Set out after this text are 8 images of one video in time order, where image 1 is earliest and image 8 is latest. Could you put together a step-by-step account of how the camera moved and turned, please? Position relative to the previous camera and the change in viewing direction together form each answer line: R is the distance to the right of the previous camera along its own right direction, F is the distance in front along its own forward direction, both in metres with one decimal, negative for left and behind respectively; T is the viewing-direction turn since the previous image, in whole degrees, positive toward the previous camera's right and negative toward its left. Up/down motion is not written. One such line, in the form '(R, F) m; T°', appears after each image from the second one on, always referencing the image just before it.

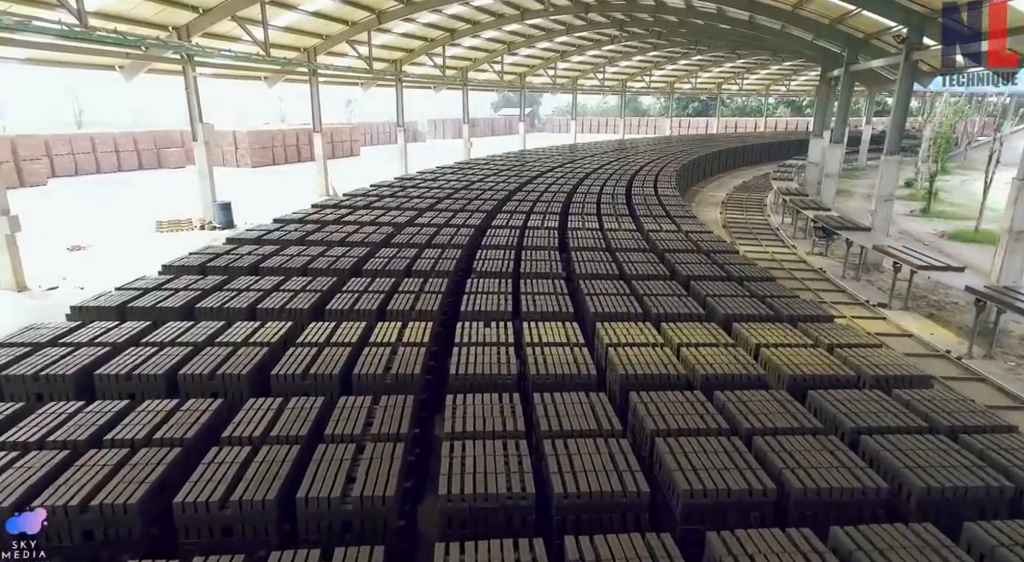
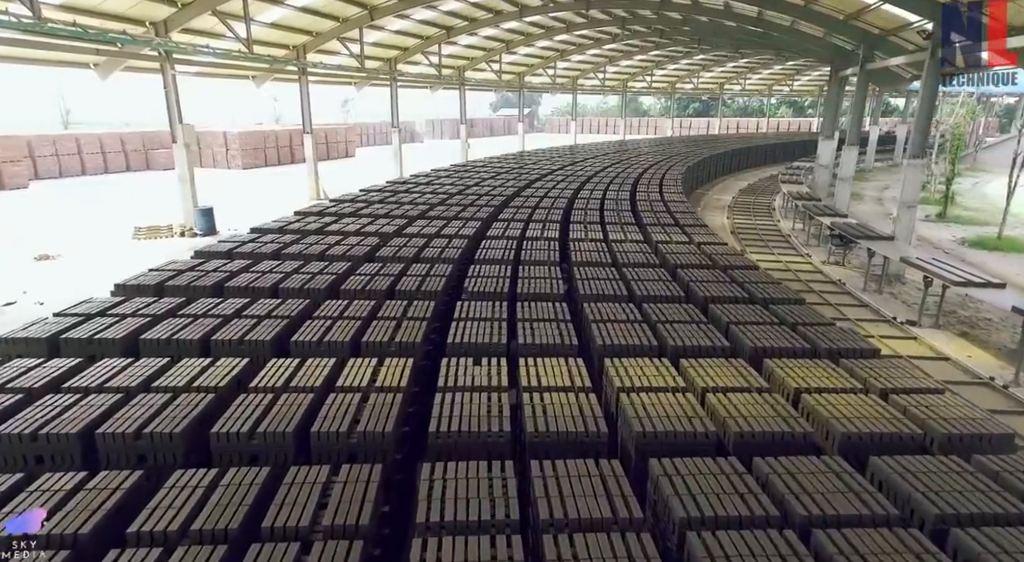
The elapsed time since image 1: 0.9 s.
(+0.1, +1.2) m; 0°
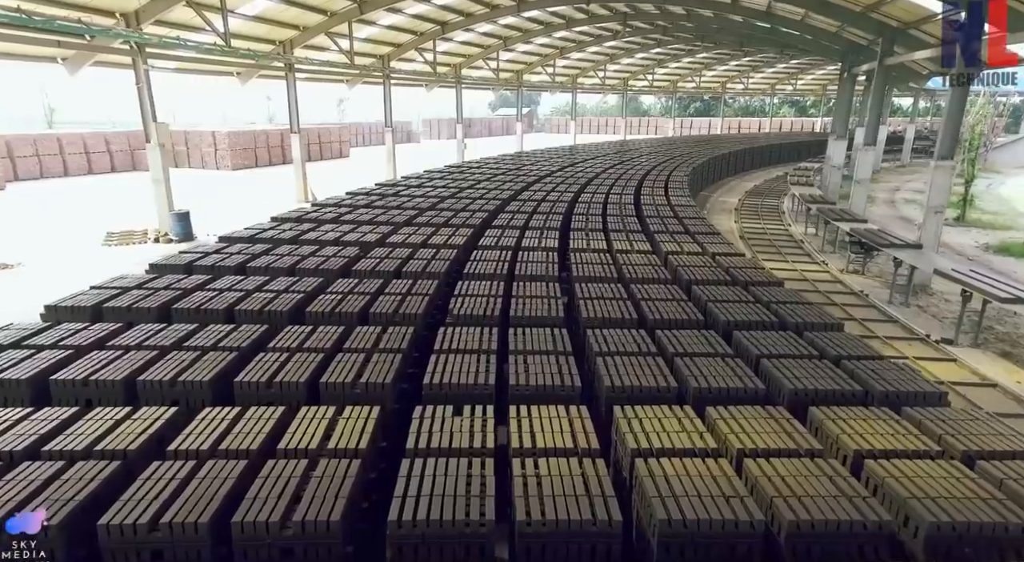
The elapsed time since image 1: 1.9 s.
(+0.1, +1.3) m; 0°
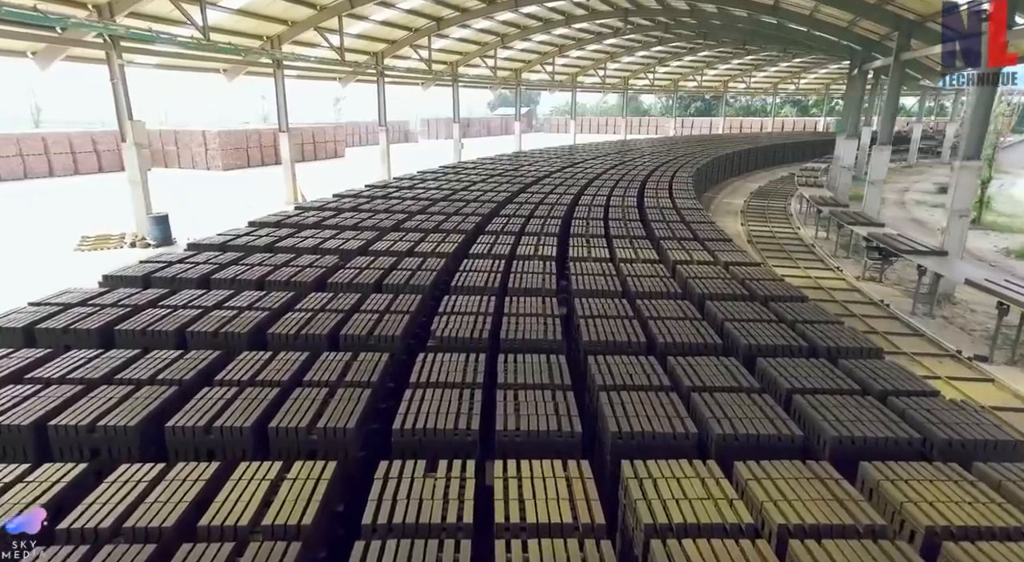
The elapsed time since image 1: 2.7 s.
(+0.1, +1.1) m; 0°
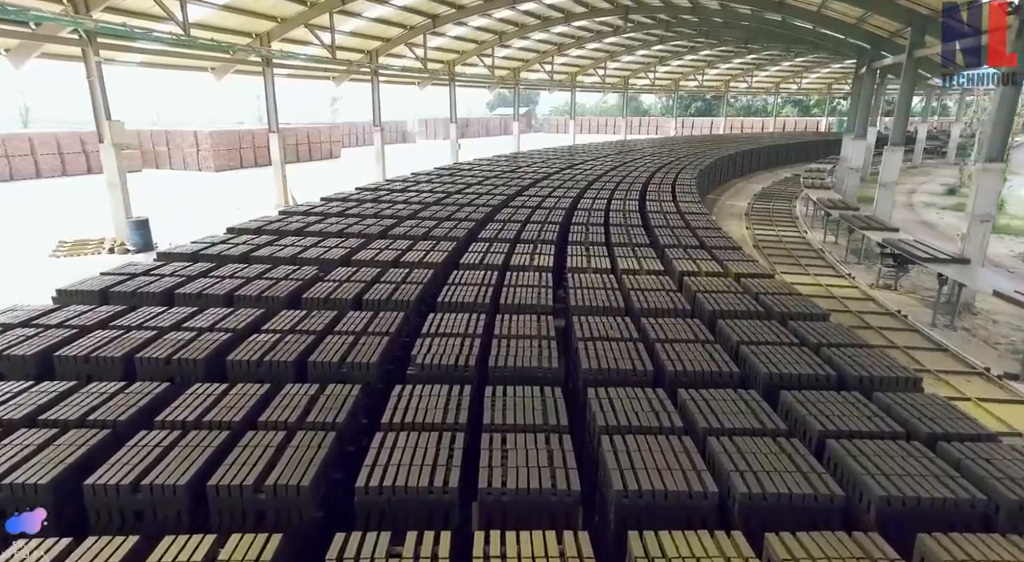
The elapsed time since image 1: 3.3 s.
(+0.1, +0.9) m; 0°
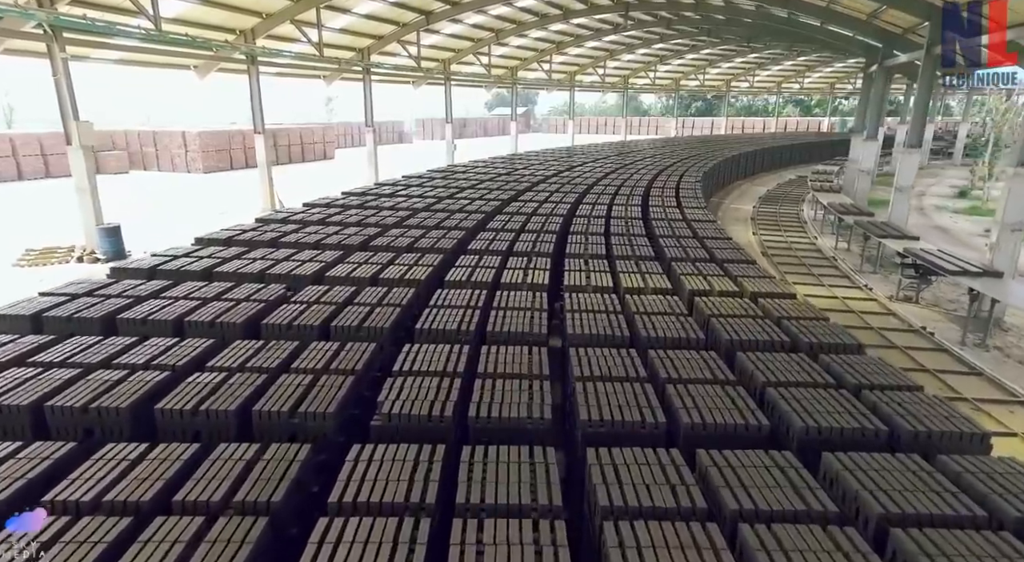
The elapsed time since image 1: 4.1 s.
(+0.1, +1.1) m; 0°
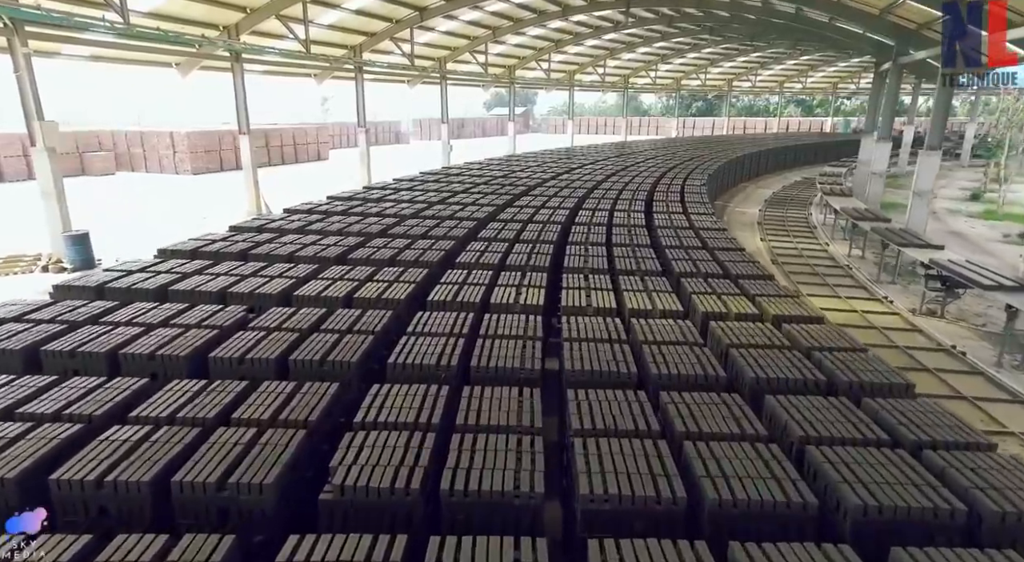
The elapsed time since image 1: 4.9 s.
(+0.1, +1.1) m; 0°
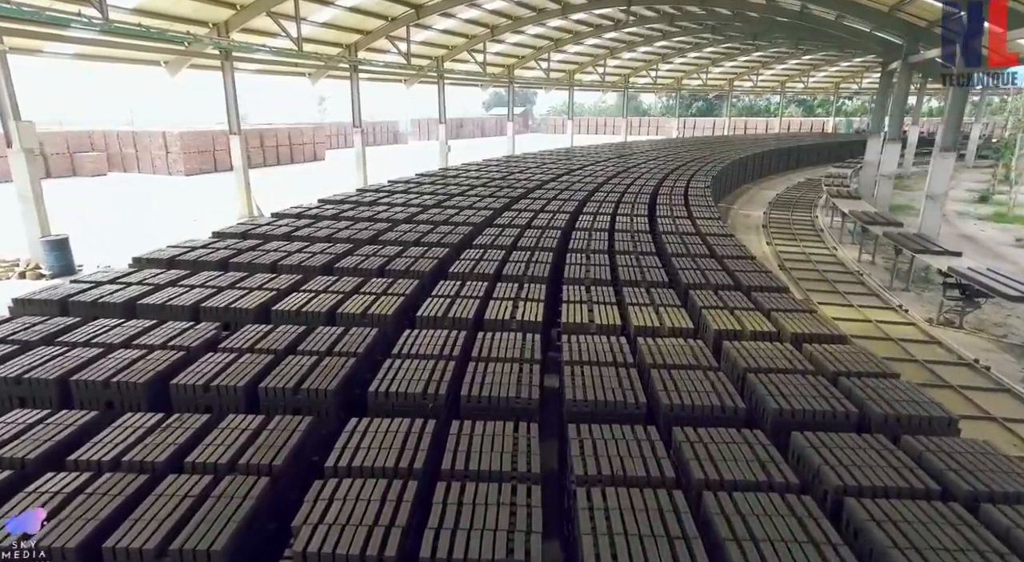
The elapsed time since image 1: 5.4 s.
(0.0, +0.7) m; 0°
